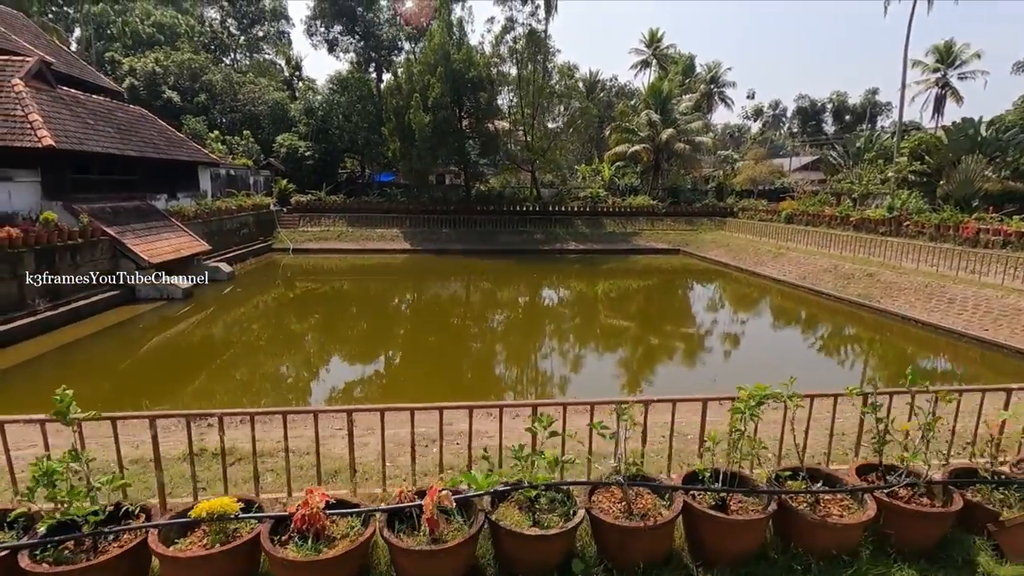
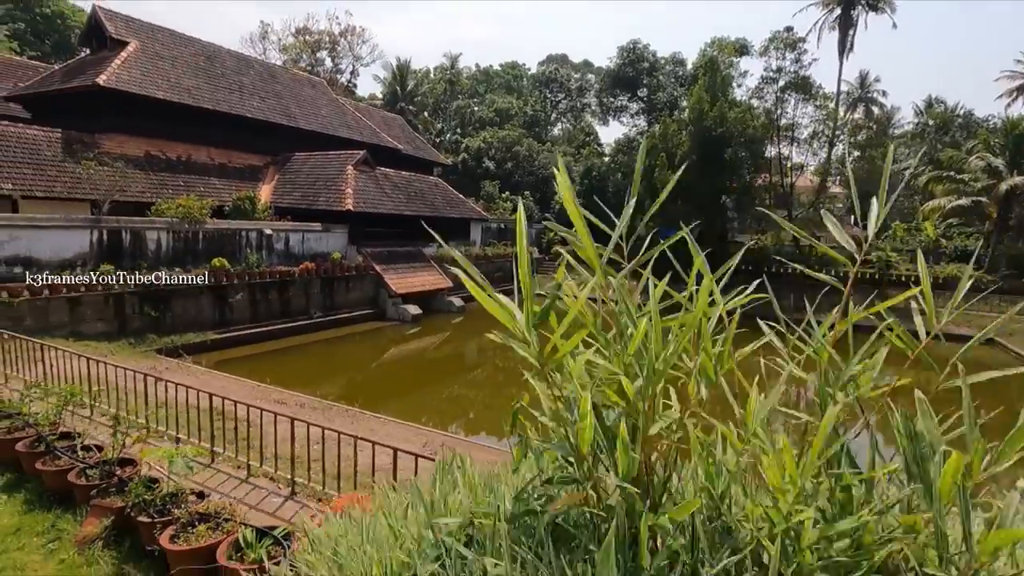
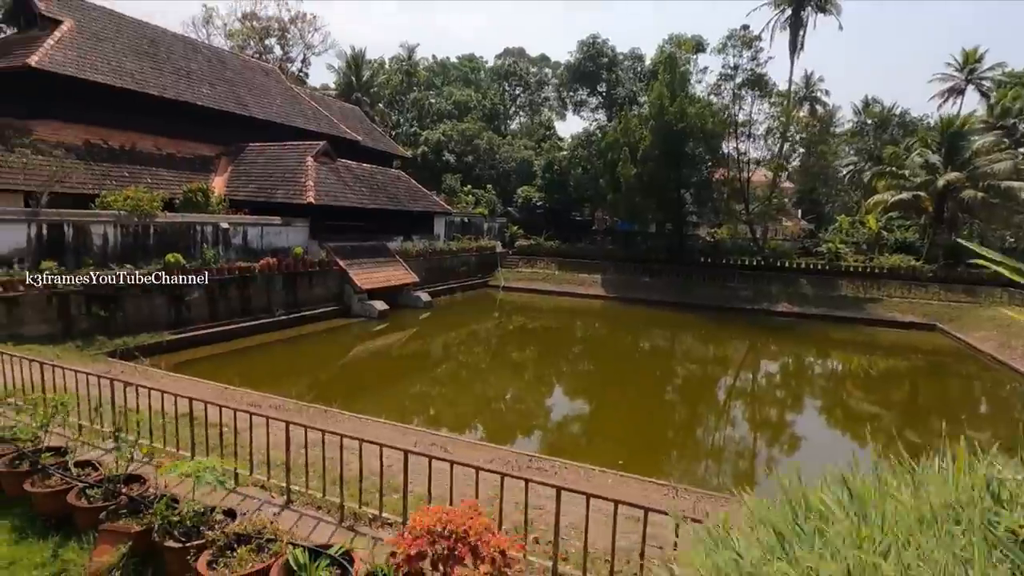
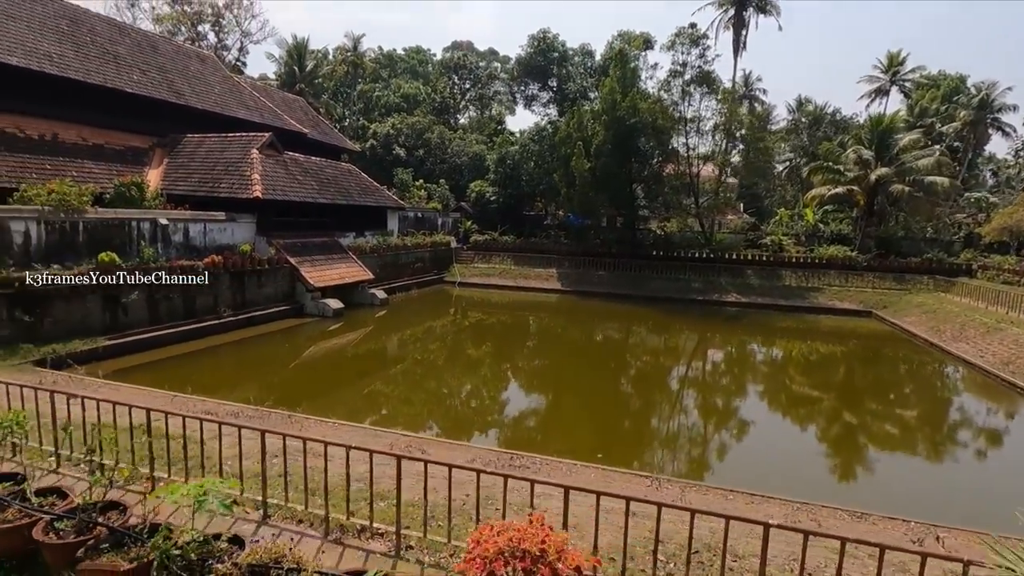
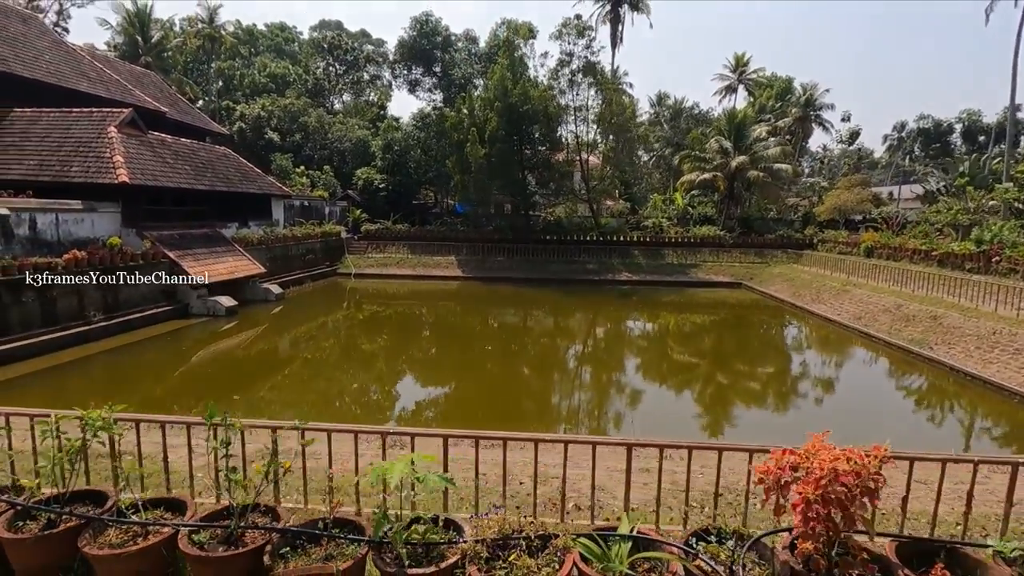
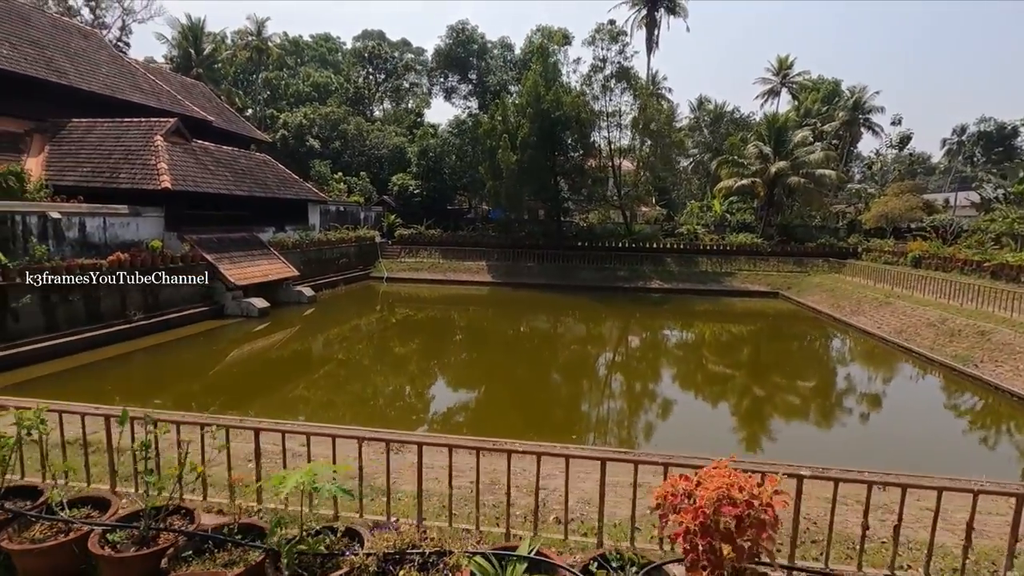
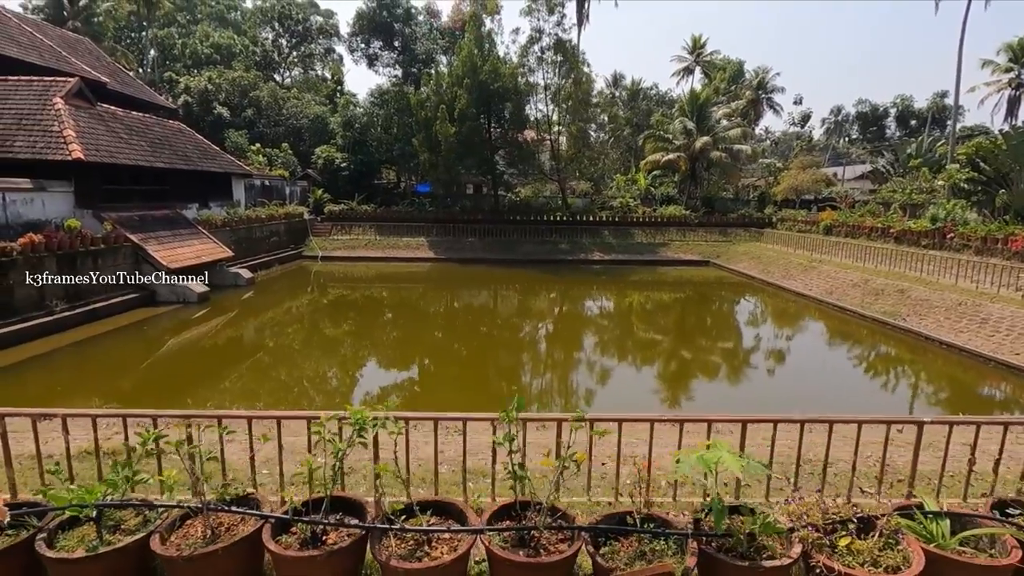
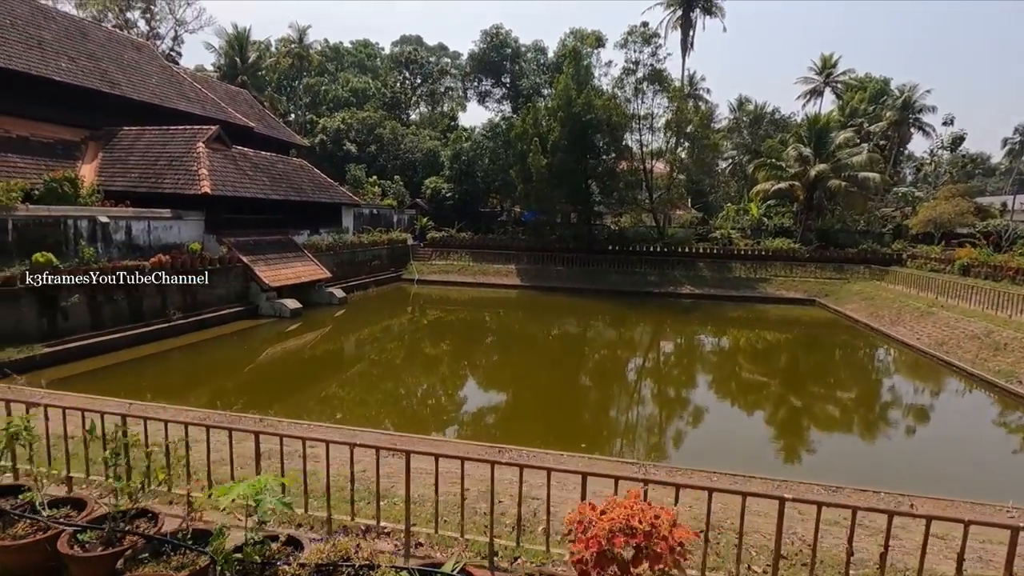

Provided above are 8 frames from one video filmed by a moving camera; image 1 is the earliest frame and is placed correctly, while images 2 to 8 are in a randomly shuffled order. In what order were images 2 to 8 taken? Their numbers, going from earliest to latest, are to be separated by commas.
7, 5, 6, 8, 4, 3, 2
